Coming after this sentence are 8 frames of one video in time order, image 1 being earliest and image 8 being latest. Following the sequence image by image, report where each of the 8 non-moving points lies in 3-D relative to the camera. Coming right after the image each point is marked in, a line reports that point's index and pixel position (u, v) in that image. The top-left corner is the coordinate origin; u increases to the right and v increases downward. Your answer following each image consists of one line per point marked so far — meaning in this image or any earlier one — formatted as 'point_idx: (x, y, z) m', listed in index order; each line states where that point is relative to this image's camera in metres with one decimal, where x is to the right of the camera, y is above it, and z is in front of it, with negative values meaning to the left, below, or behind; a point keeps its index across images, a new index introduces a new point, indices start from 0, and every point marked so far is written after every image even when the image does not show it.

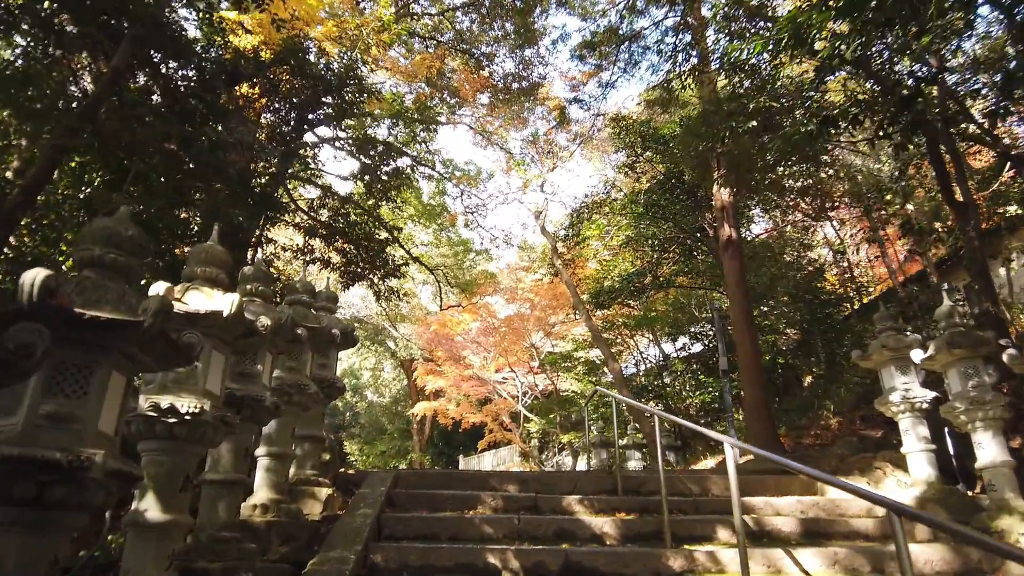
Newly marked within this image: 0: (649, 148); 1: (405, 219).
0: (+2.1, +2.1, +9.5) m
1: (-2.0, +1.3, +12.0) m
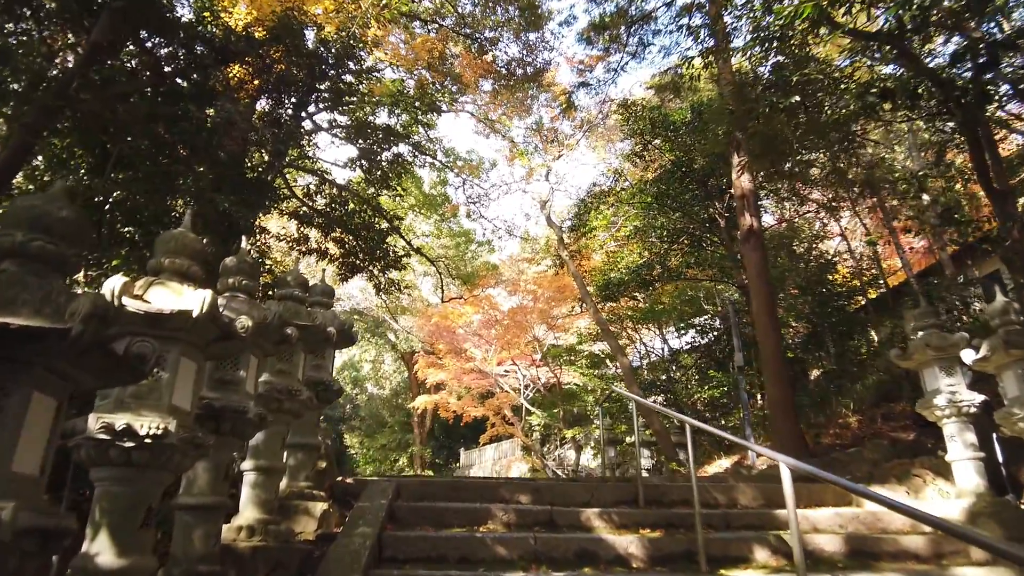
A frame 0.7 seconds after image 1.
0: (+2.2, +2.2, +9.2) m
1: (-2.0, +1.4, +11.7) m
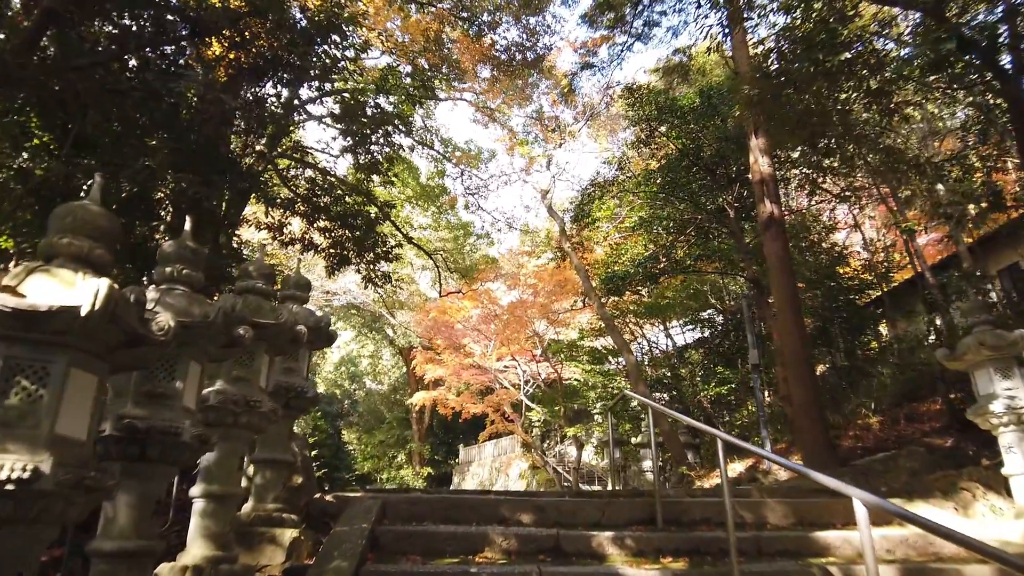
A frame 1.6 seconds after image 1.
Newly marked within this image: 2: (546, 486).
0: (+2.1, +2.3, +8.8) m
1: (-2.0, +1.5, +11.3) m
2: (+0.8, -5.0, +15.9) m
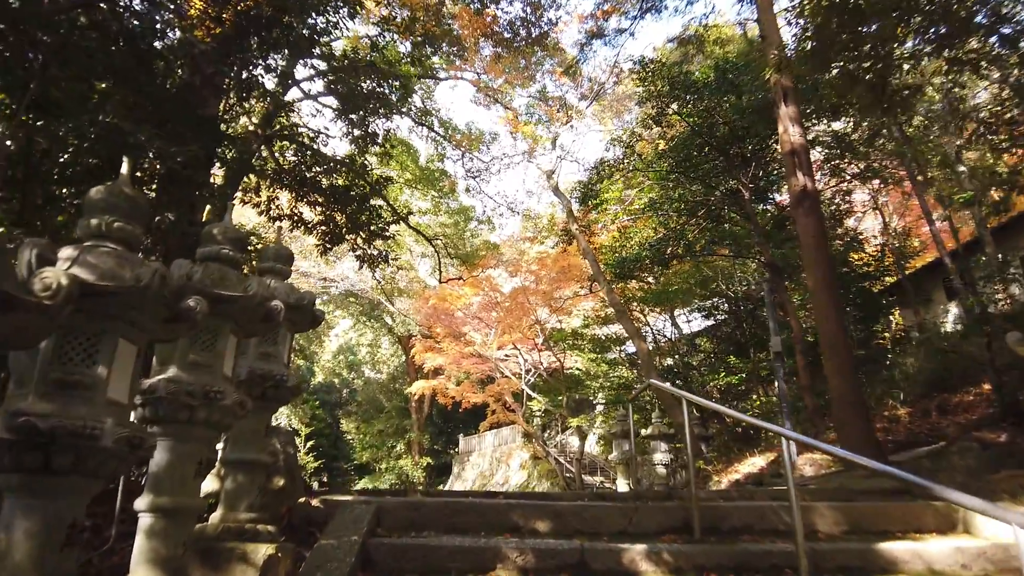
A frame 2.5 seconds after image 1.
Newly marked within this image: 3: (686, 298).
0: (+2.2, +2.5, +8.4) m
1: (-1.9, +1.8, +10.8) m
2: (+0.9, -4.7, +15.6) m
3: (+2.6, -0.2, +9.4) m
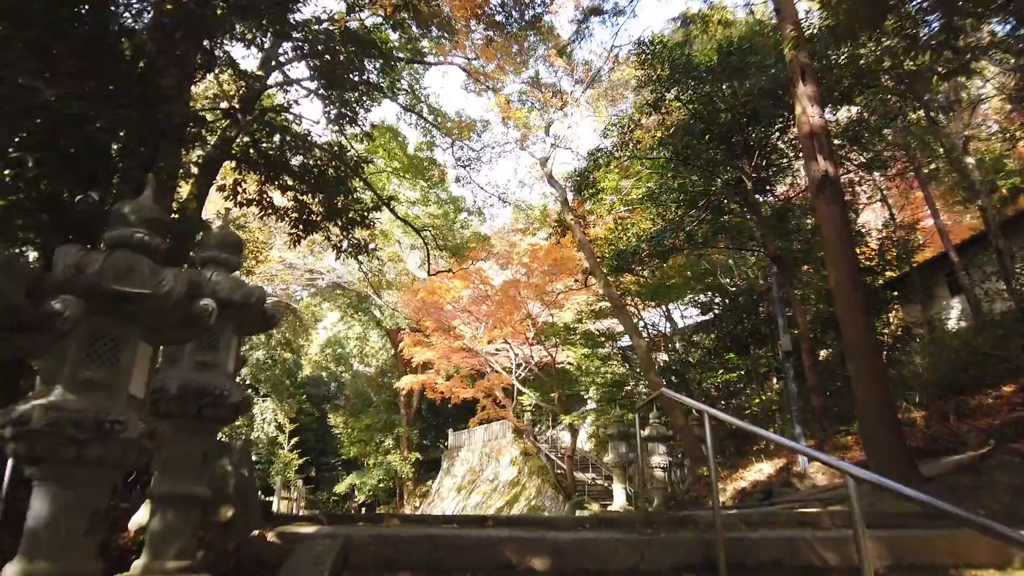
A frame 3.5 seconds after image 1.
0: (+2.1, +2.6, +8.0) m
1: (-2.1, +1.9, +10.4) m
2: (+0.6, -4.5, +15.3) m
3: (+2.5, -0.1, +9.0) m
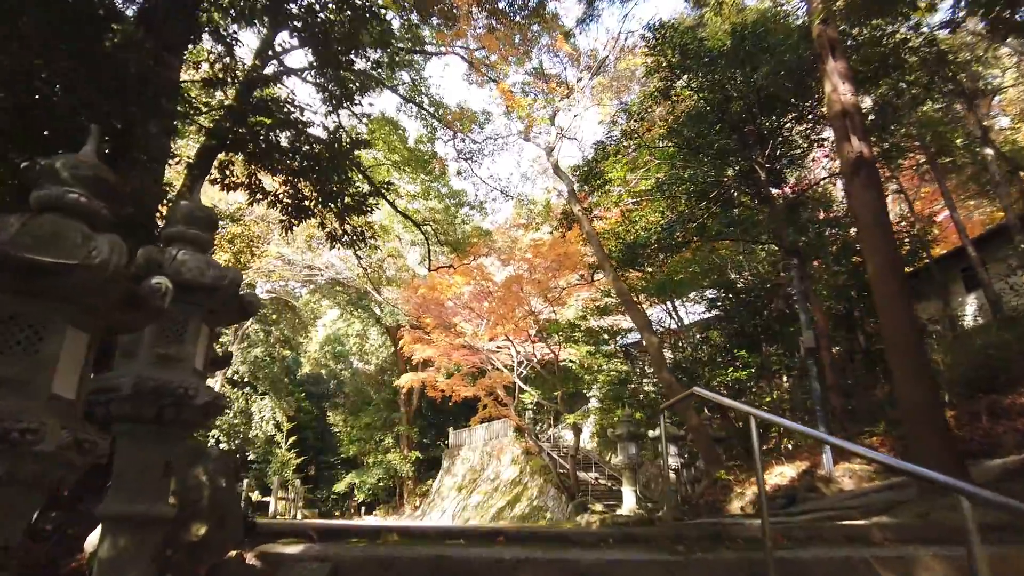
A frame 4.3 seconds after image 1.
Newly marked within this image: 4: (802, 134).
0: (+2.2, +2.7, +7.7) m
1: (-2.0, +2.0, +10.1) m
2: (+0.7, -4.5, +15.0) m
3: (+2.5, 0.0, +8.8) m
4: (+3.6, +1.9, +7.9) m
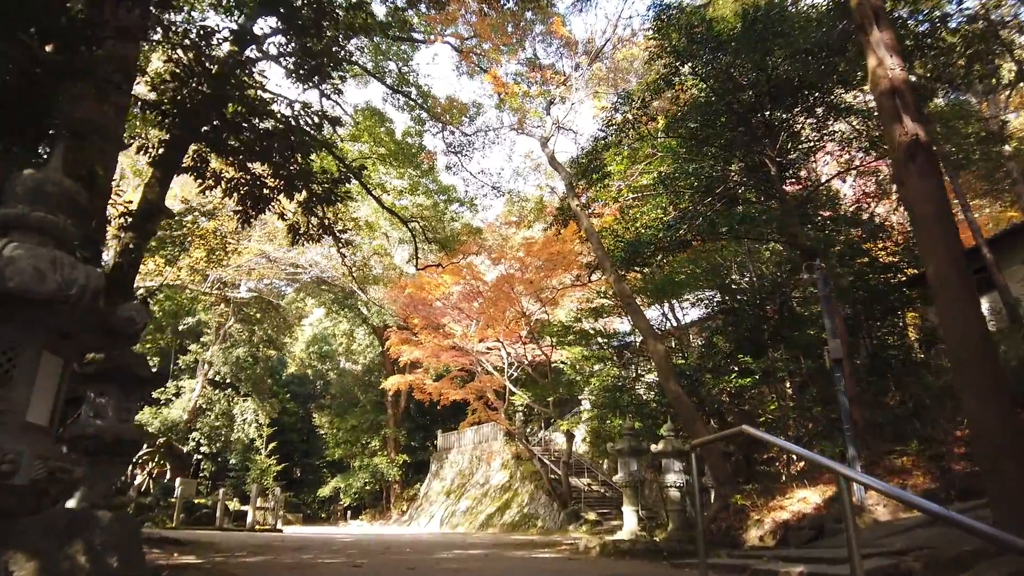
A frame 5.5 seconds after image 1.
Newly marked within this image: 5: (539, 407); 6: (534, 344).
0: (+2.1, +2.6, +7.2) m
1: (-2.1, +2.0, +9.6) m
2: (+0.4, -4.4, +14.5) m
3: (+2.4, 0.0, +8.3) m
4: (+3.5, +1.9, +7.4) m
5: (+0.6, -2.4, +12.7) m
6: (+0.5, -1.1, +12.6) m
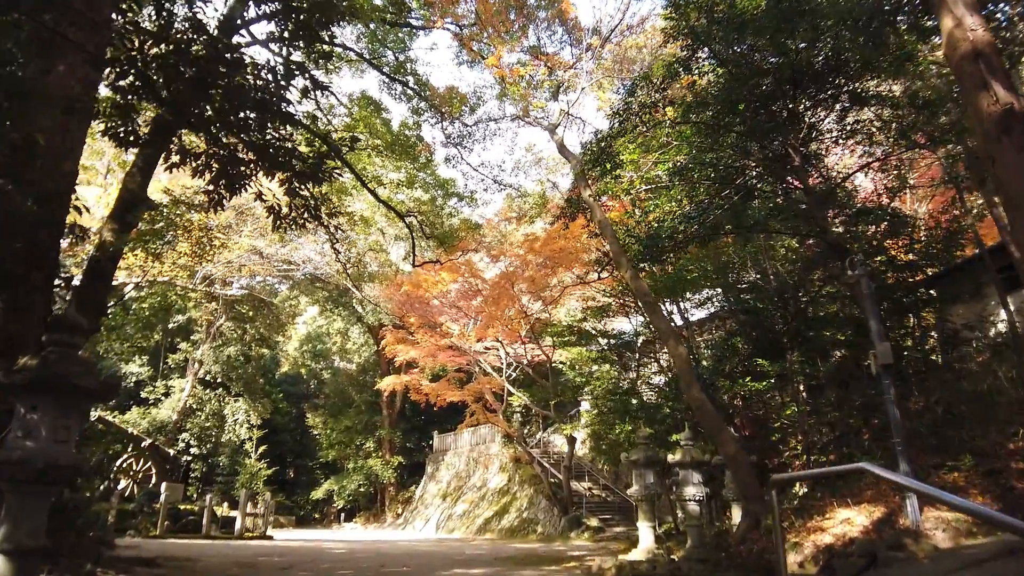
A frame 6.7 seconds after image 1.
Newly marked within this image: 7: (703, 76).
0: (+2.1, +2.7, +6.7) m
1: (-2.1, +2.0, +9.1) m
2: (+0.4, -4.4, +14.1) m
3: (+2.5, 0.0, +7.8) m
4: (+3.6, +1.9, +7.0) m
5: (+0.6, -2.4, +12.2) m
6: (+0.5, -1.1, +12.1) m
7: (+2.2, +2.4, +7.0) m
